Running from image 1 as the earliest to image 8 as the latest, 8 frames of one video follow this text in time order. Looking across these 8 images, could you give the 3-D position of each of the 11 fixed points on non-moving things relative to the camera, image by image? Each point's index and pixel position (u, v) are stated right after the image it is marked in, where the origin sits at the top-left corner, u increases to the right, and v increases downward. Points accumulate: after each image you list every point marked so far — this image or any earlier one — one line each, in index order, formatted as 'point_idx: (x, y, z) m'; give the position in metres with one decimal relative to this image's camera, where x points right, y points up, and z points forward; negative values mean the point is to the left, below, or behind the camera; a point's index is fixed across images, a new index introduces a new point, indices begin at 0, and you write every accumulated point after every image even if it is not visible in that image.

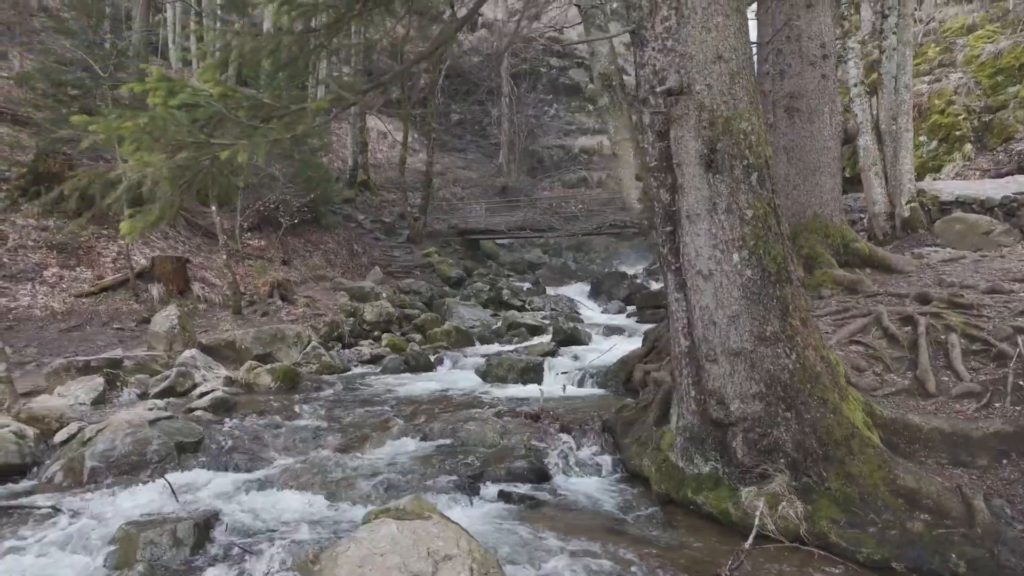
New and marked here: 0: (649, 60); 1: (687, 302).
0: (+0.9, +1.5, +4.1) m
1: (+1.2, -0.1, +4.1) m
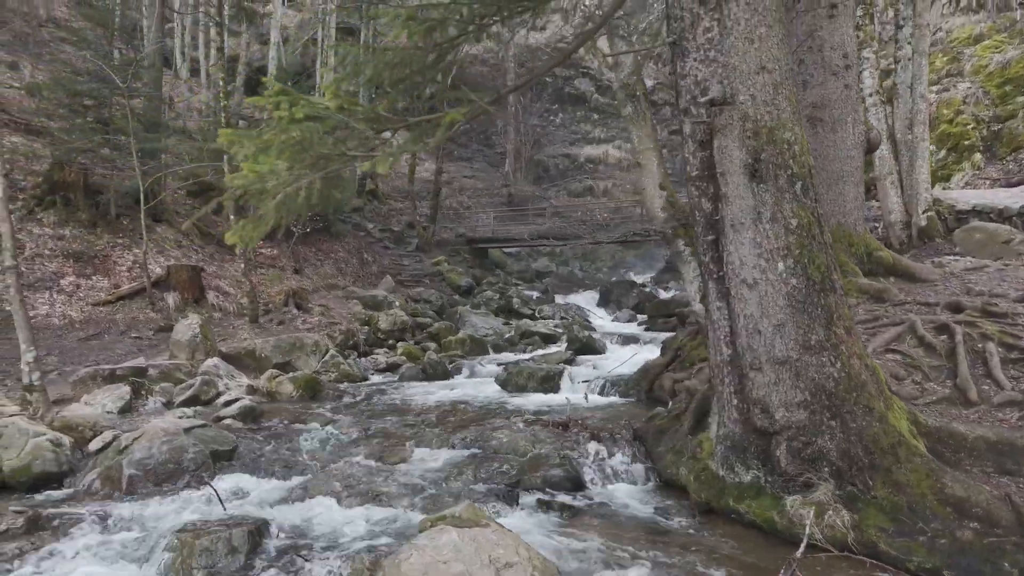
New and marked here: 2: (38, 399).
0: (+1.2, +1.5, +4.1) m
1: (+1.5, -0.1, +4.2) m
2: (-4.6, -1.1, +6.1) m
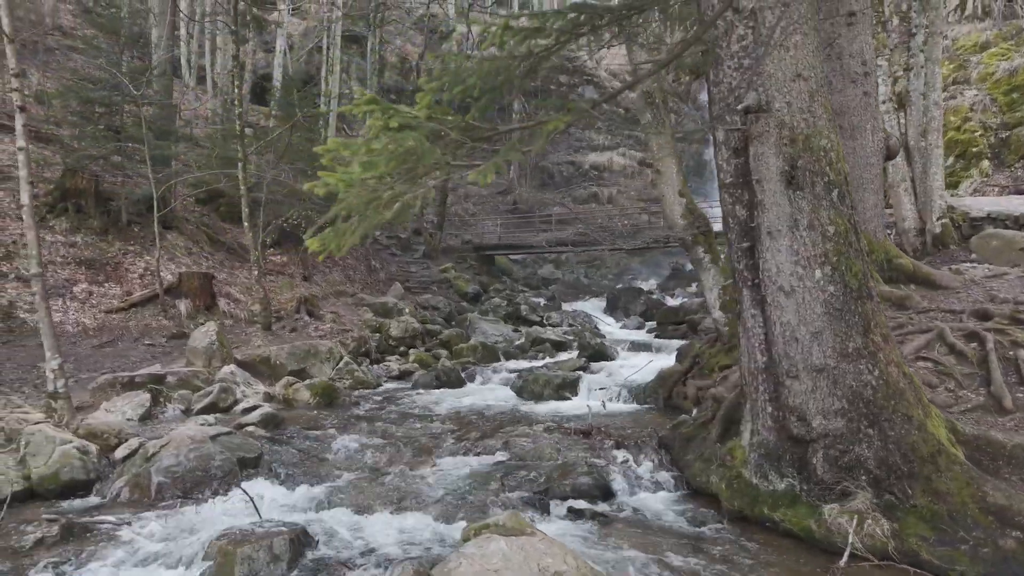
0: (+1.4, +1.4, +4.1) m
1: (+1.7, -0.2, +4.1) m
2: (-4.4, -1.2, +6.1) m
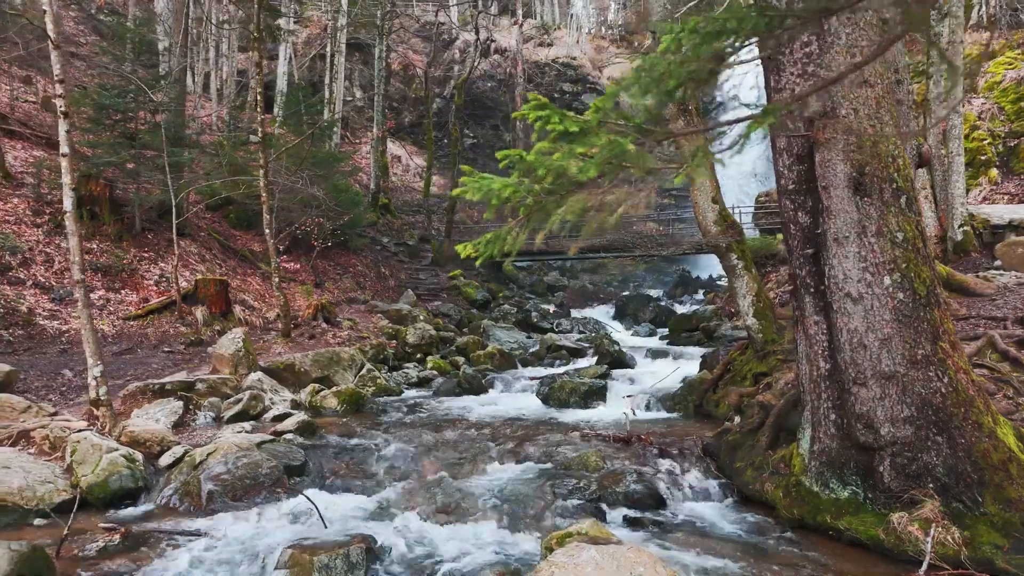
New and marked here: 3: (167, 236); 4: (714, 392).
0: (+1.8, +1.4, +4.1) m
1: (+2.1, -0.2, +4.1) m
2: (-3.9, -1.2, +6.0) m
3: (-8.3, +1.2, +14.7) m
4: (+2.9, -1.5, +8.9) m
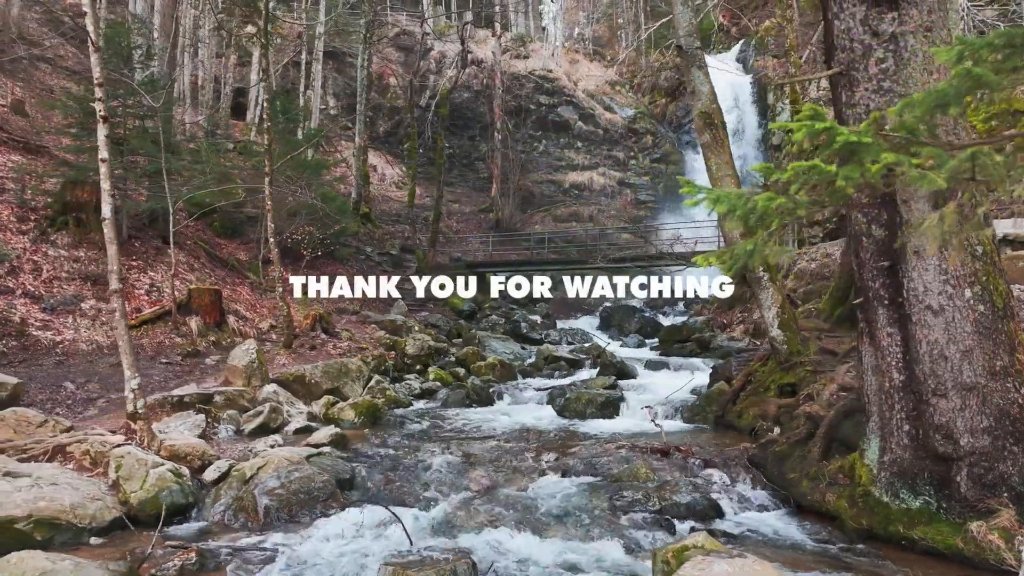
0: (+2.4, +1.3, +4.2) m
1: (+2.7, -0.3, +4.2) m
2: (-3.5, -1.3, +5.8) m
3: (-8.1, +1.0, +14.4) m
4: (+3.2, -1.7, +9.0) m
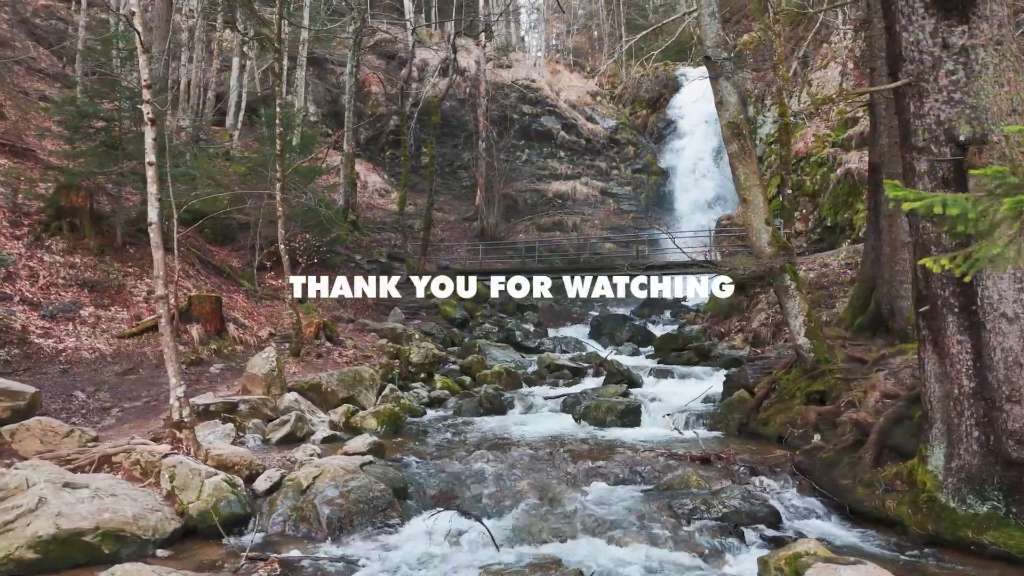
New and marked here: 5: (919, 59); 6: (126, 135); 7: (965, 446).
0: (+2.9, +1.2, +4.3) m
1: (+3.2, -0.4, +4.3) m
2: (-3.0, -1.4, +5.7) m
3: (-7.9, +0.9, +14.1) m
4: (+3.6, -1.8, +9.0) m
5: (+2.9, +1.6, +4.3) m
6: (-7.5, +2.9, +11.7) m
7: (+3.2, -1.1, +4.4) m
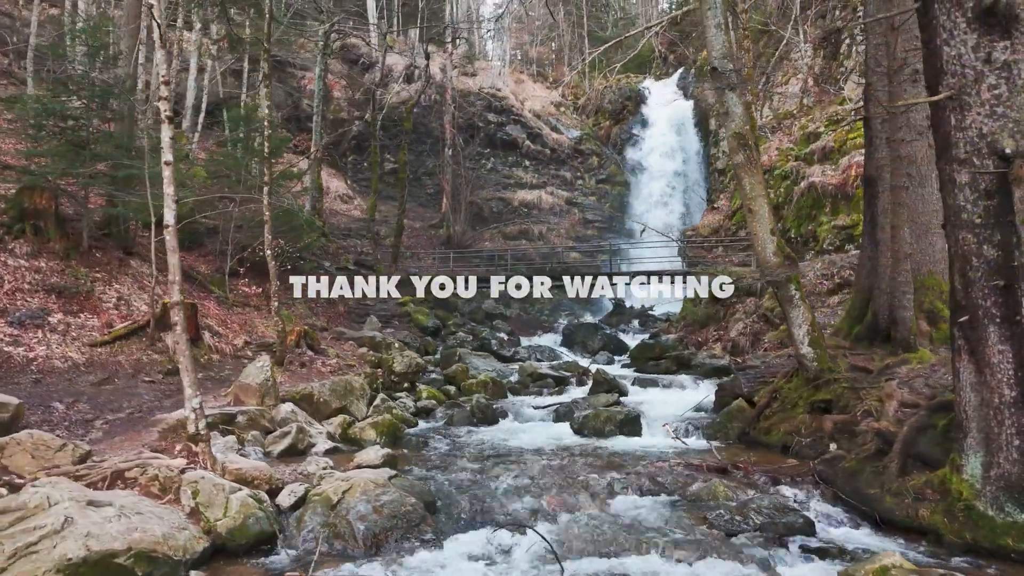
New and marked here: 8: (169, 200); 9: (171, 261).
0: (+3.3, +1.1, +4.4) m
1: (+3.5, -0.5, +4.3) m
2: (-2.7, -1.4, +5.4) m
3: (-8.1, +0.7, +13.6) m
4: (+3.7, -1.9, +9.1) m
5: (+3.2, +1.5, +4.4) m
6: (-7.5, +2.8, +11.2) m
7: (+3.6, -1.2, +4.5) m
8: (-3.0, +0.8, +5.4) m
9: (-3.0, +0.2, +5.4) m
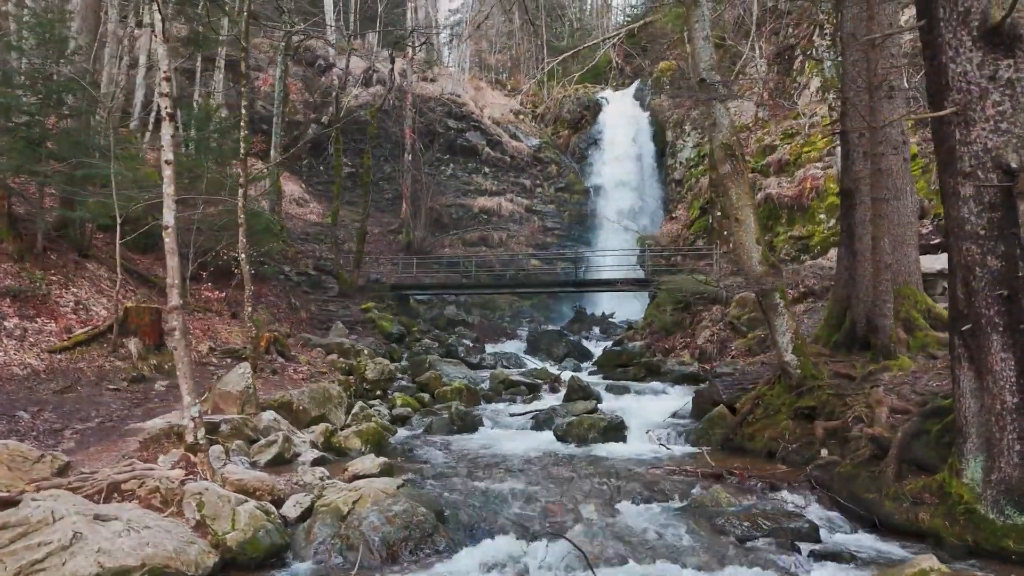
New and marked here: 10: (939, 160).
0: (+3.5, +1.1, +4.6) m
1: (+3.7, -0.5, +4.6) m
2: (-2.6, -1.4, +5.2) m
3: (-8.5, +0.7, +13.0) m
4: (+3.5, -2.1, +9.3) m
5: (+3.4, +1.5, +4.6) m
6: (-7.8, +2.7, +10.7) m
7: (+3.7, -1.3, +4.7) m
8: (-2.9, +0.7, +5.2) m
9: (-2.9, +0.2, +5.2) m
10: (+3.3, +1.0, +4.8) m
